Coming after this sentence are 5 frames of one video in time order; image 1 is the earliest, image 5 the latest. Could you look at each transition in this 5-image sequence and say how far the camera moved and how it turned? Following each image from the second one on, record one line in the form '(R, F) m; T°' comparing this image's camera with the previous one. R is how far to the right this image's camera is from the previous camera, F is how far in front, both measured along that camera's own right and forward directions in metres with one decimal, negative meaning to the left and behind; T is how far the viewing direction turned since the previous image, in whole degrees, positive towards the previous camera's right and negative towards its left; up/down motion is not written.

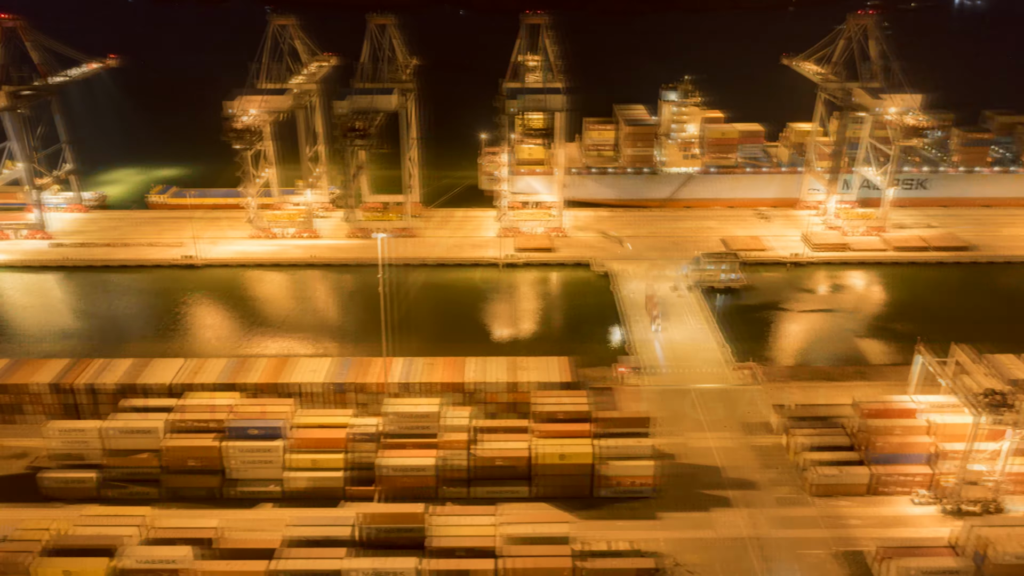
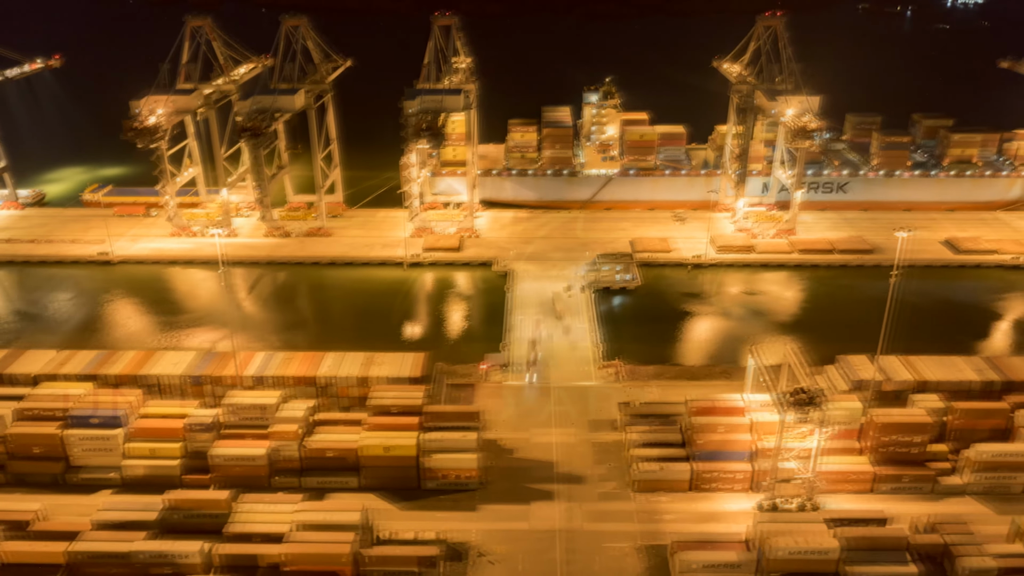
(+5.3, -0.6) m; -2°
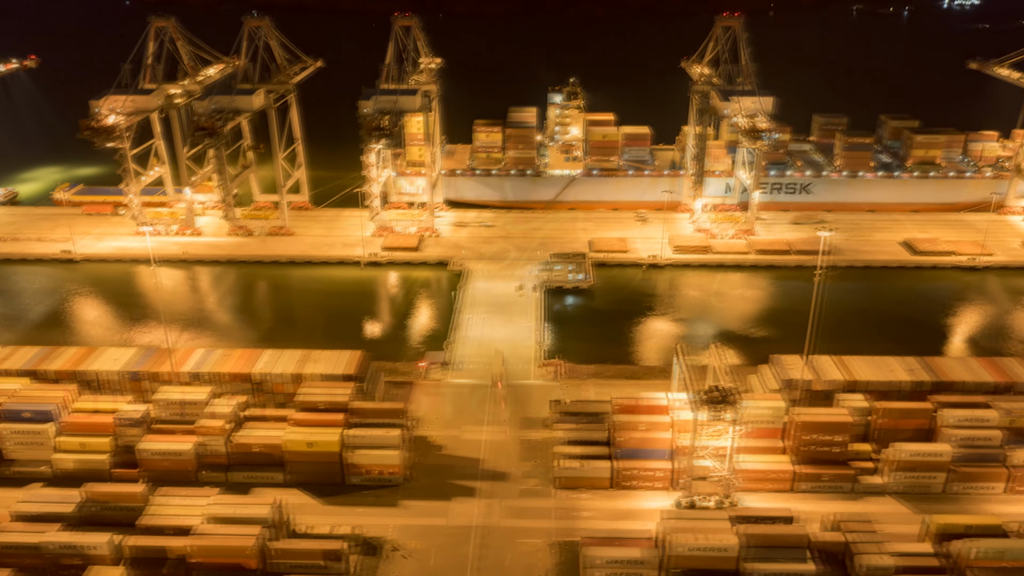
(+2.4, -0.2) m; -1°
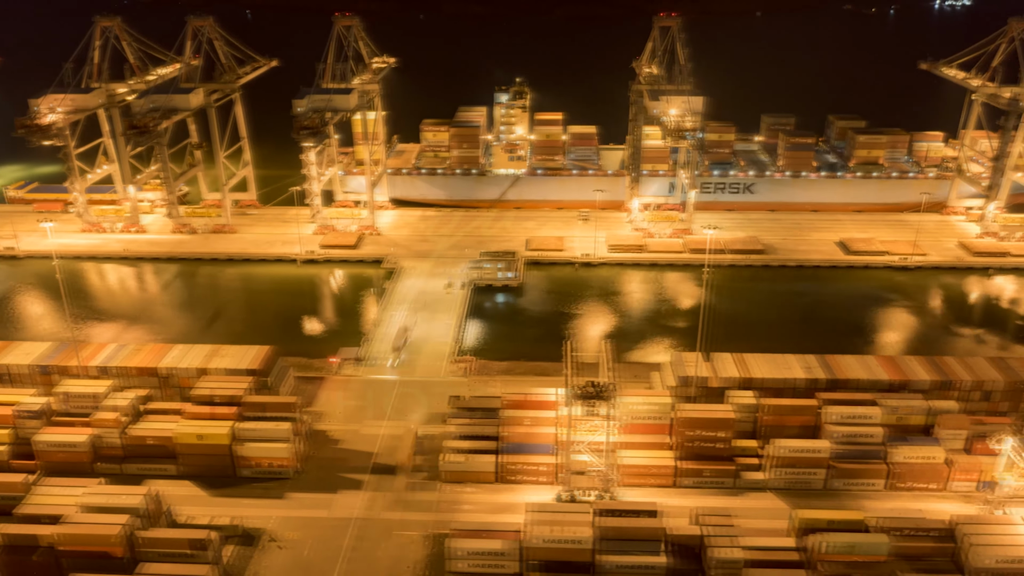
(+3.5, -0.3) m; -1°
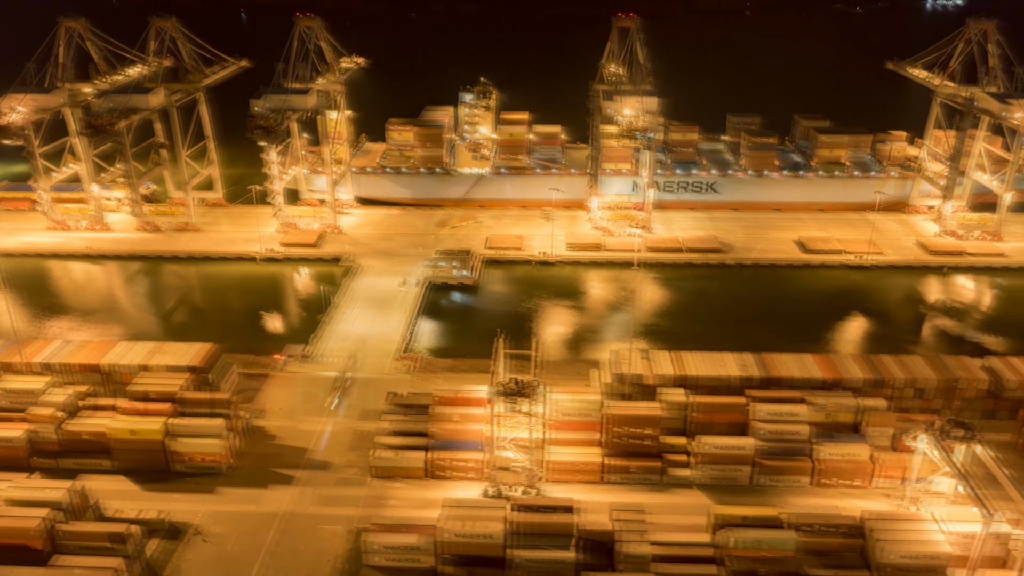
(+2.1, -0.2) m; 0°
